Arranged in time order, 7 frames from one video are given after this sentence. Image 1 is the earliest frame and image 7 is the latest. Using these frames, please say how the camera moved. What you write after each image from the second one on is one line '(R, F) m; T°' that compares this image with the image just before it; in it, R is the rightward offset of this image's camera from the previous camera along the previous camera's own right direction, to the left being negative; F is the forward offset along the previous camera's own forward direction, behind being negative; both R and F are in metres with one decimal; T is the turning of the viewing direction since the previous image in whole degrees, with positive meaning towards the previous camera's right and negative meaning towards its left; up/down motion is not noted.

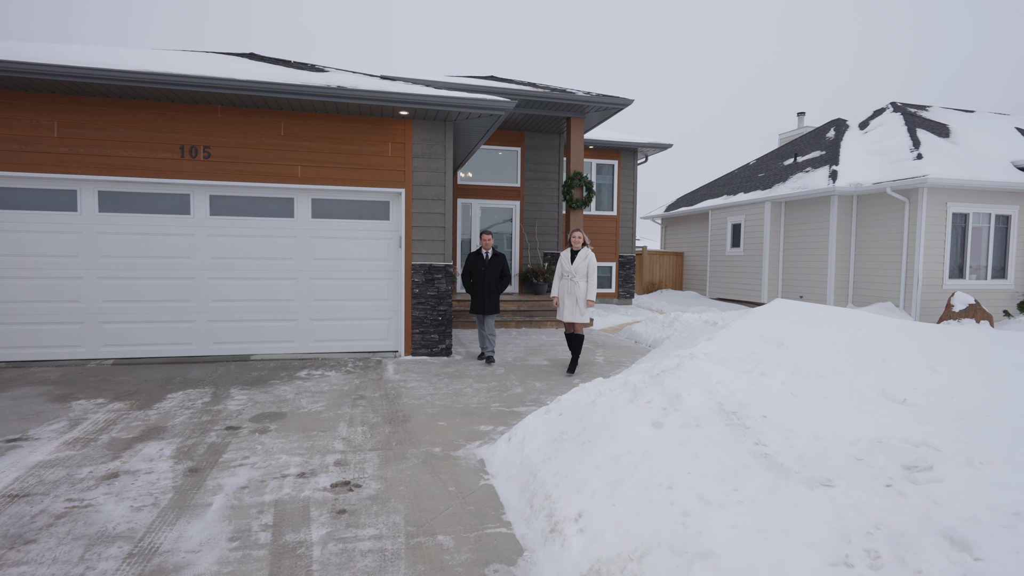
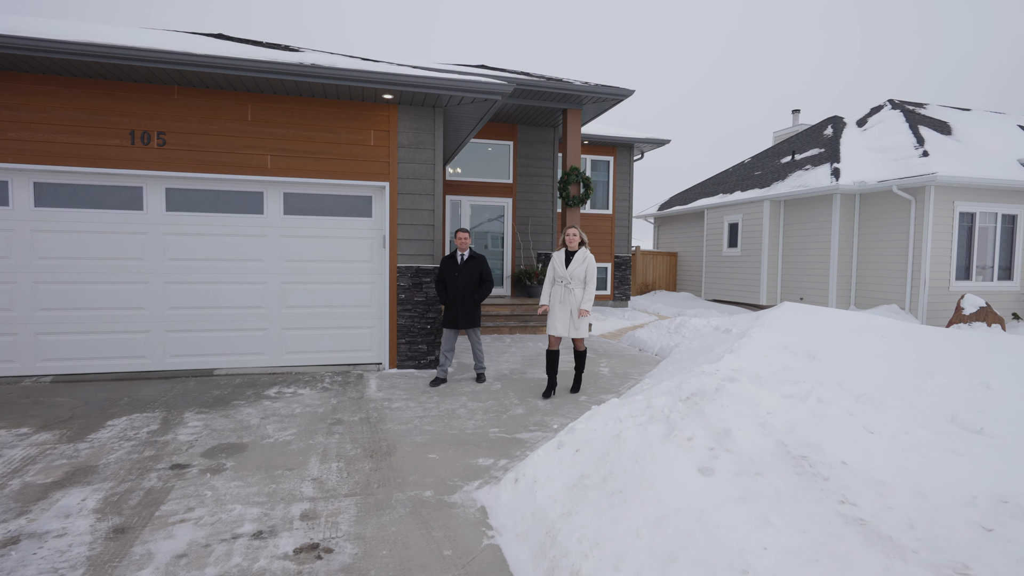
(-0.1, +0.7) m; +1°
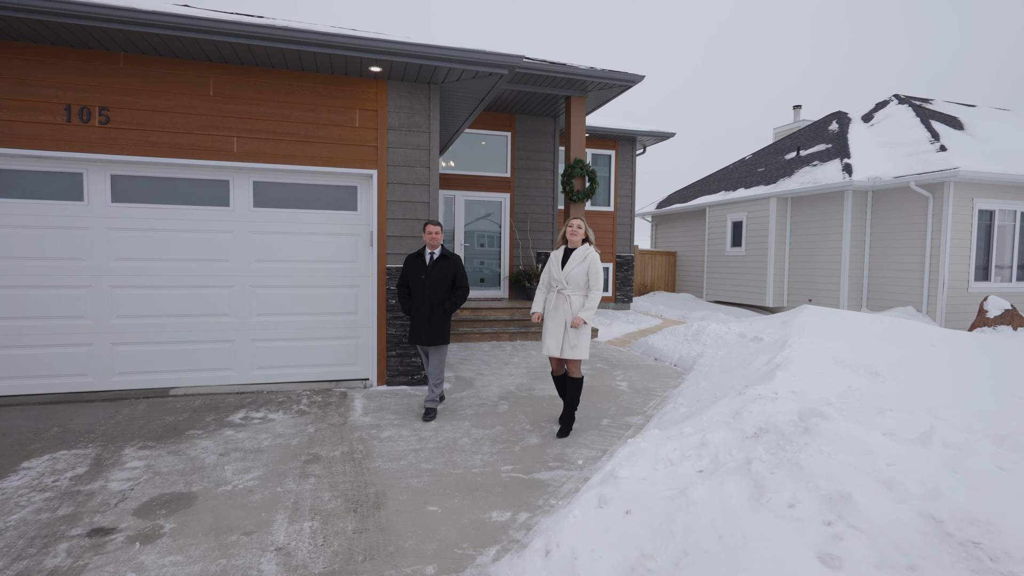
(-0.2, +0.8) m; +1°
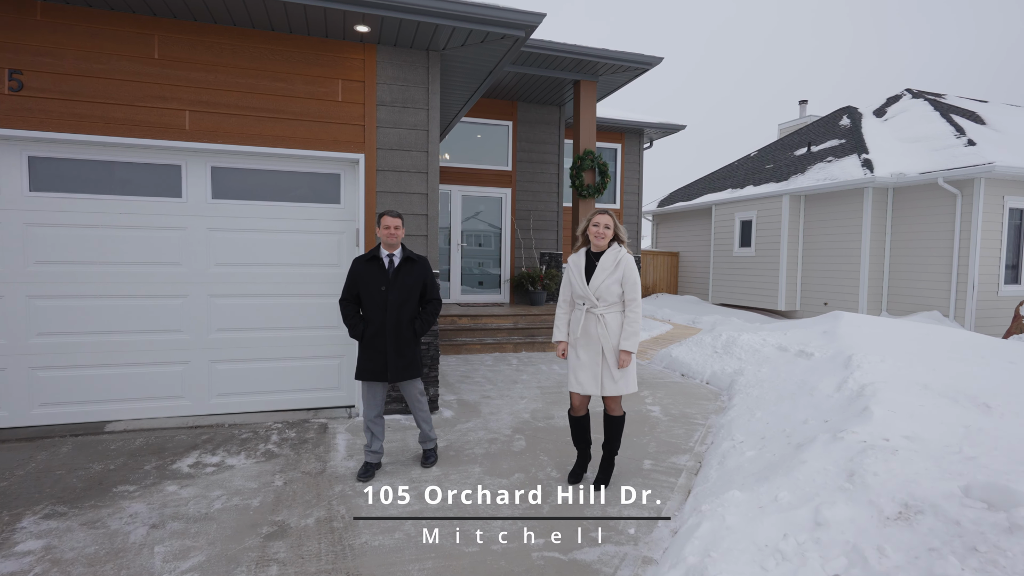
(-0.2, +0.9) m; +1°
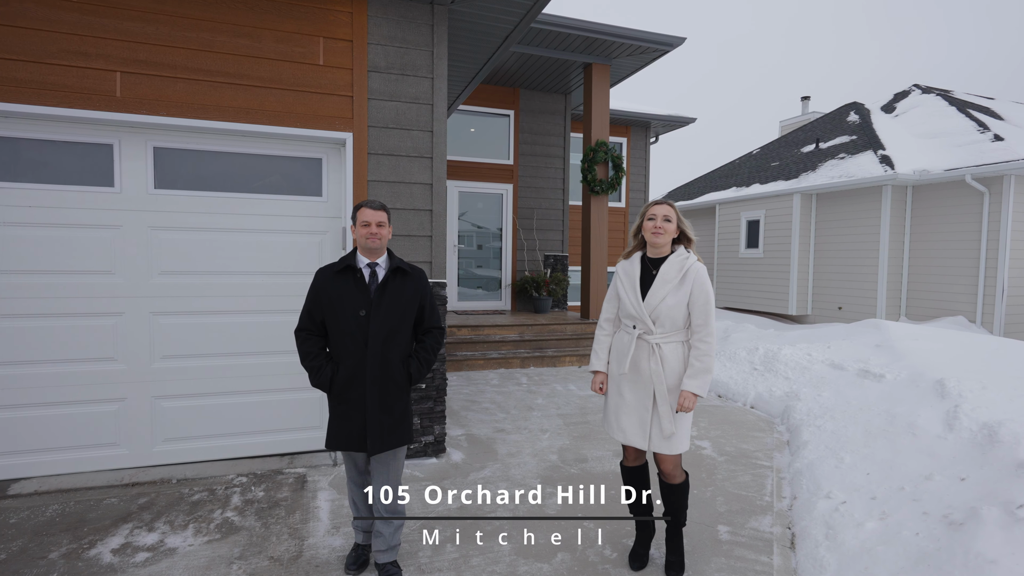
(-0.3, +0.9) m; +2°
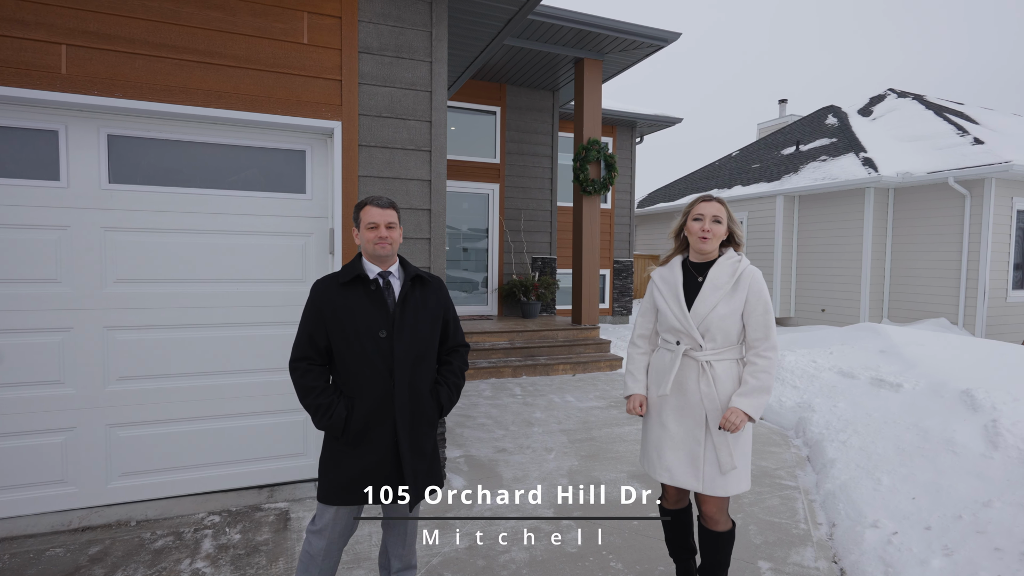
(-0.2, +0.4) m; +3°
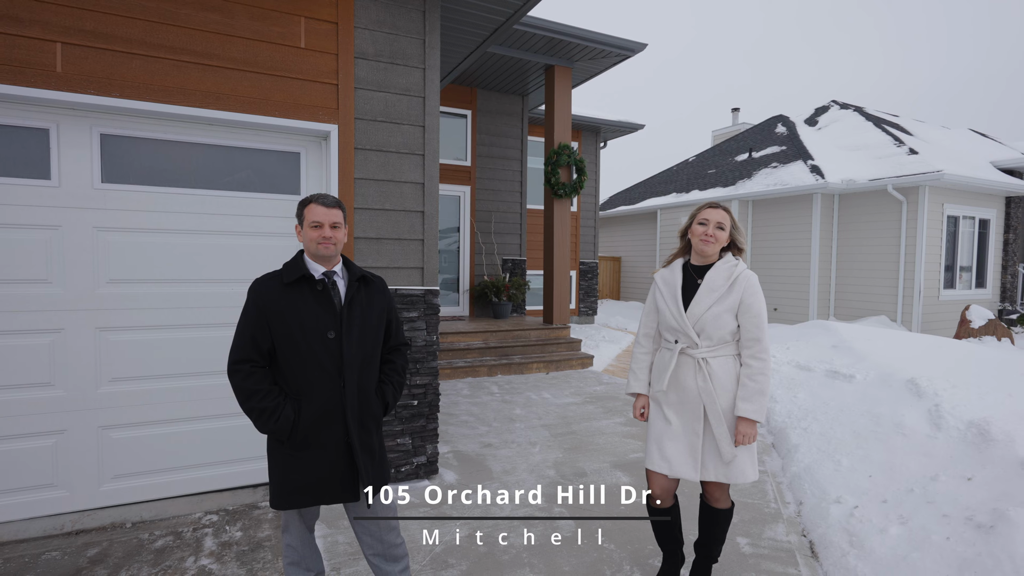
(-0.2, -0.1) m; +4°
